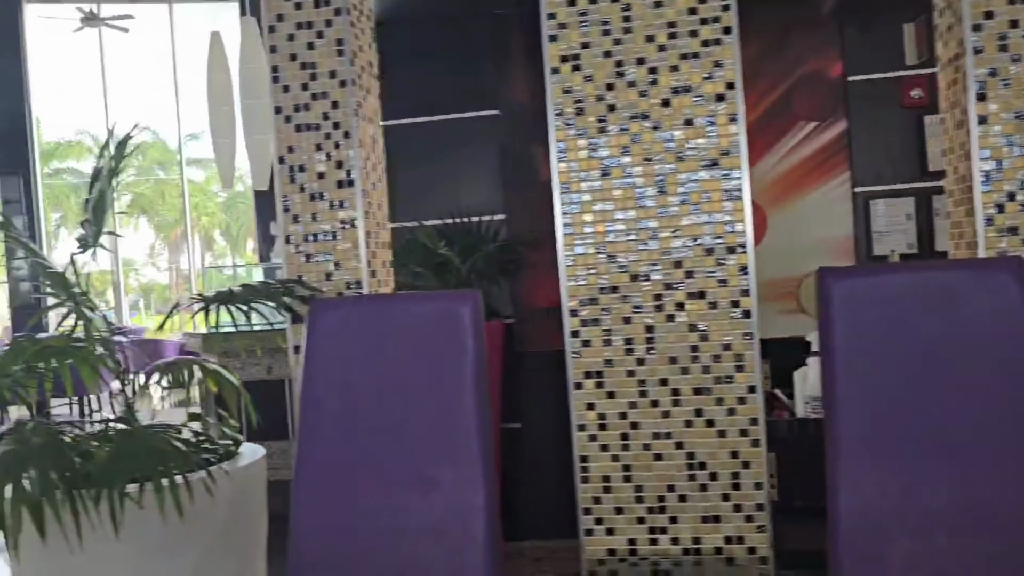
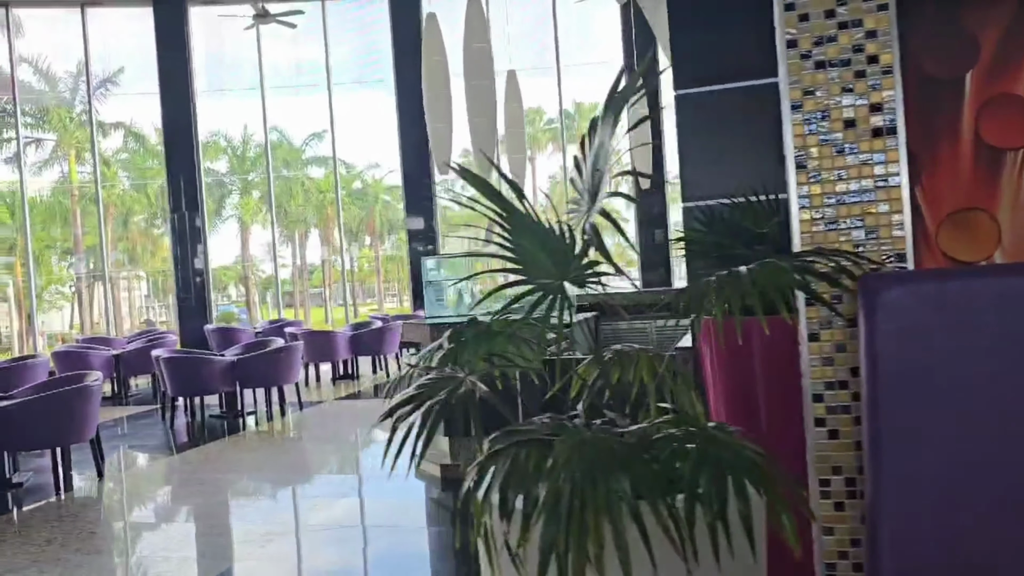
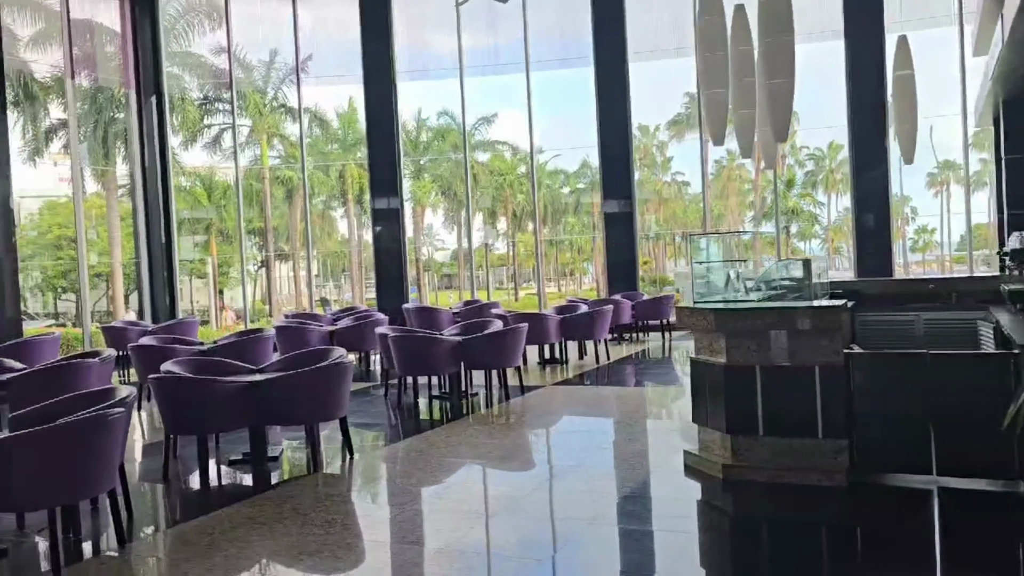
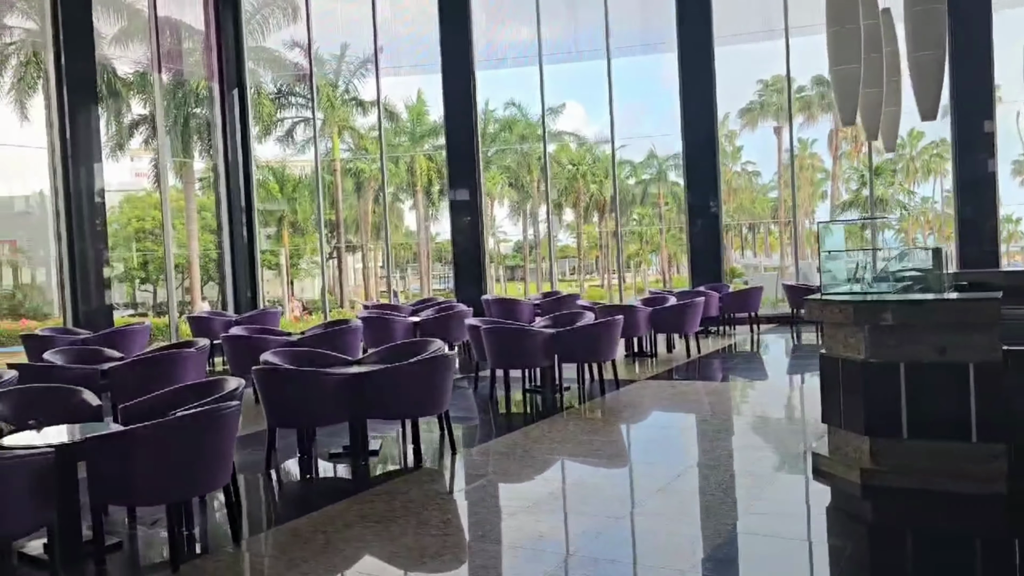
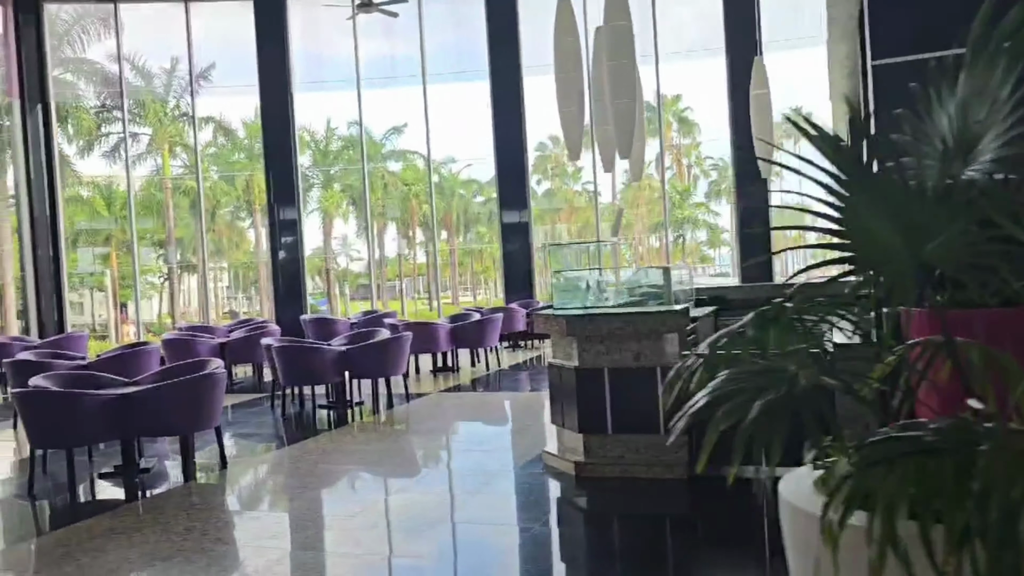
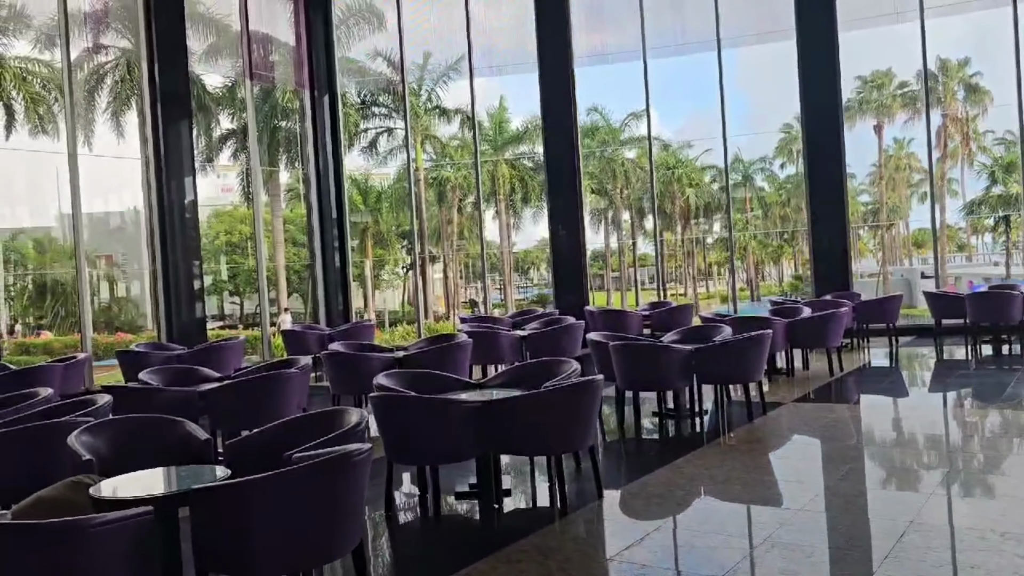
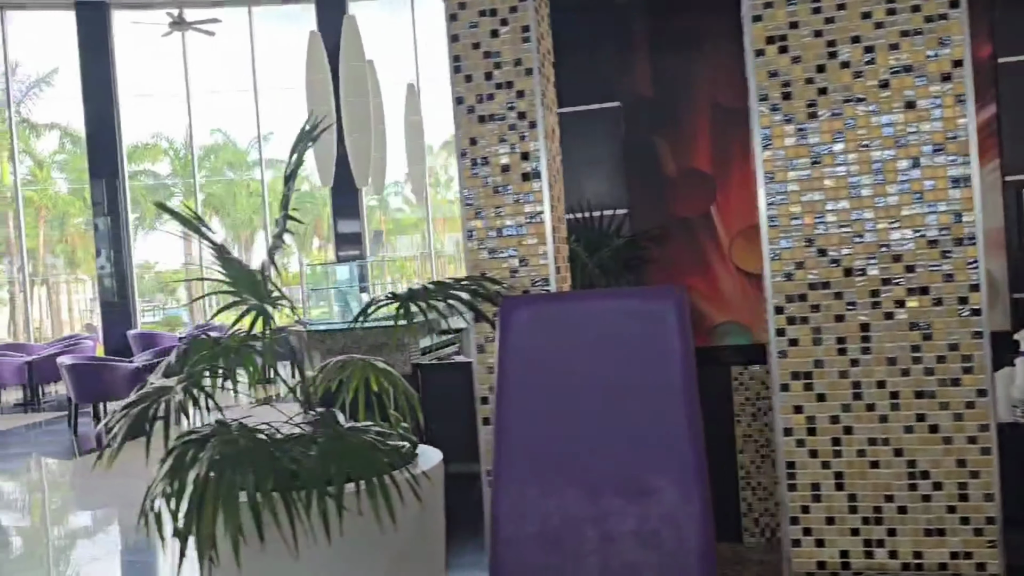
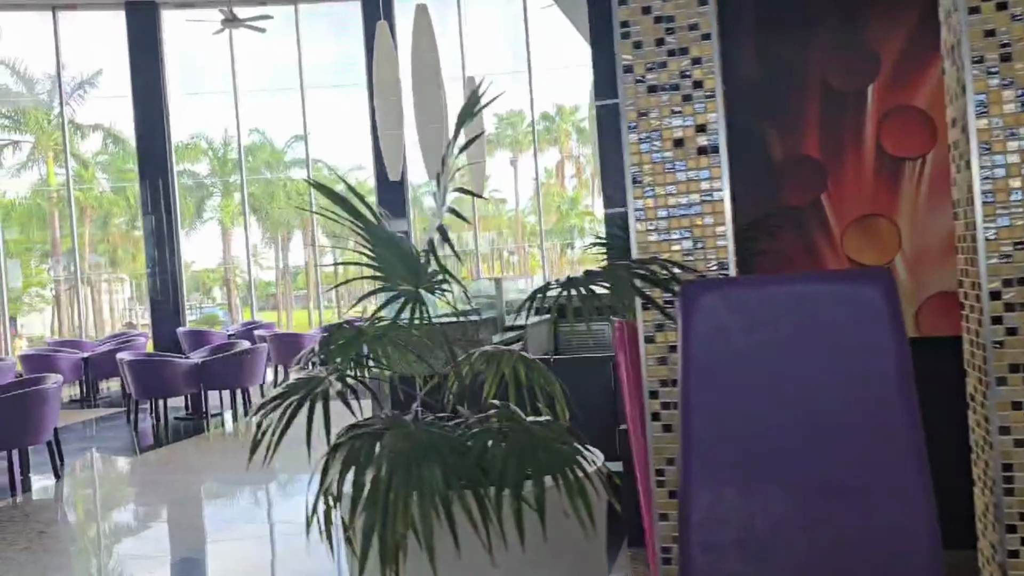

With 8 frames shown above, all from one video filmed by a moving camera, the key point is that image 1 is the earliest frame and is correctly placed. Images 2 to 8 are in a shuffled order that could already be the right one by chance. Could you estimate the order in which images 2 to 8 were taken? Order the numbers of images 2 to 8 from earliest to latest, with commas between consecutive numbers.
7, 8, 2, 5, 3, 4, 6
